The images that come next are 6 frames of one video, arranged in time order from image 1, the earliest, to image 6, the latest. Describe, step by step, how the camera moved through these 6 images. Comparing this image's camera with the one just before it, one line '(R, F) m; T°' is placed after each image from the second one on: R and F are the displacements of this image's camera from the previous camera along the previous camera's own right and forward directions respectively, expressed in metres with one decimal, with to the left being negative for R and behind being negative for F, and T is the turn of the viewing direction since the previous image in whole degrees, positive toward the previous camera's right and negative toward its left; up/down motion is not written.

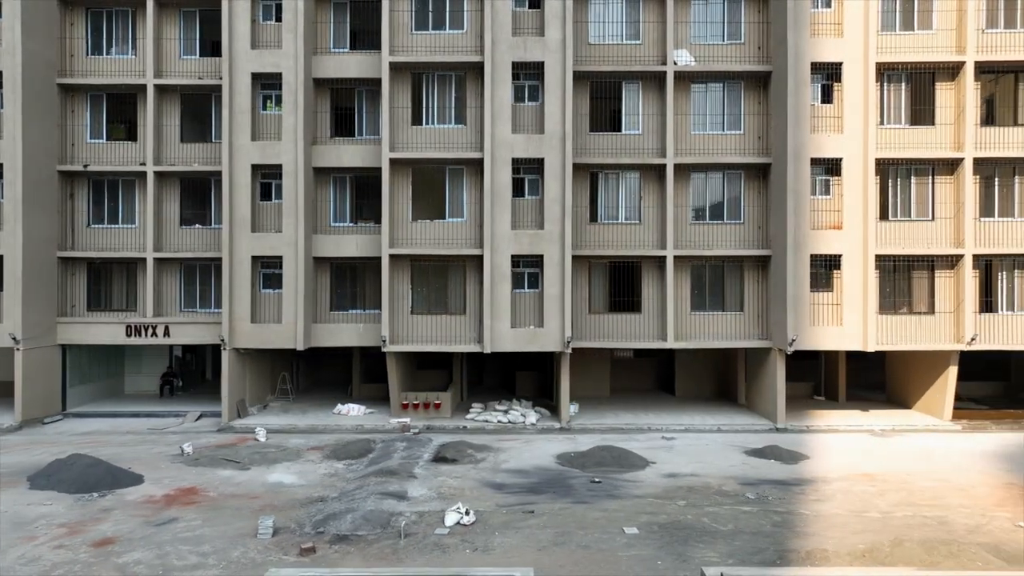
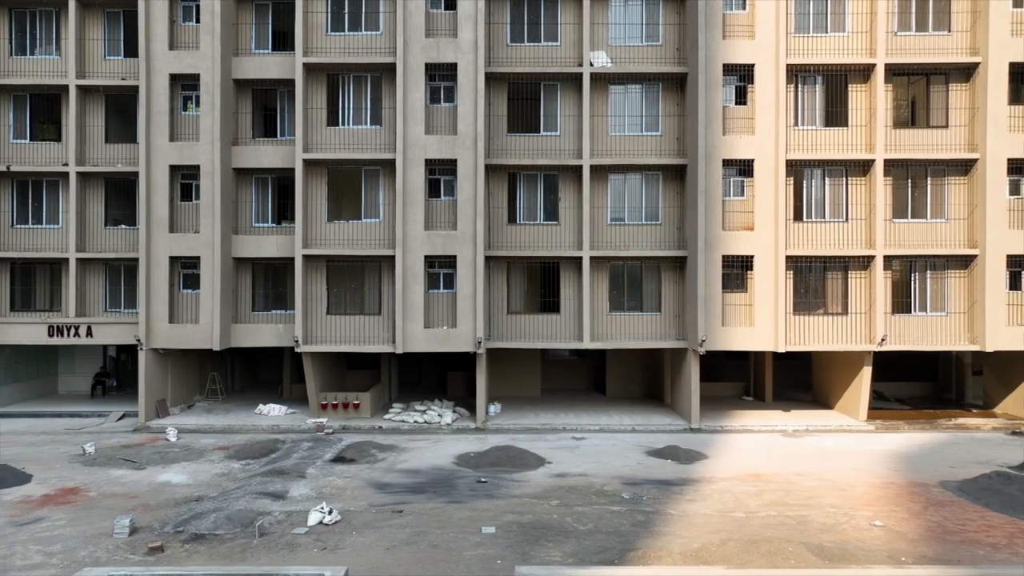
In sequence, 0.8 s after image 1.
(+1.6, -0.1) m; 0°
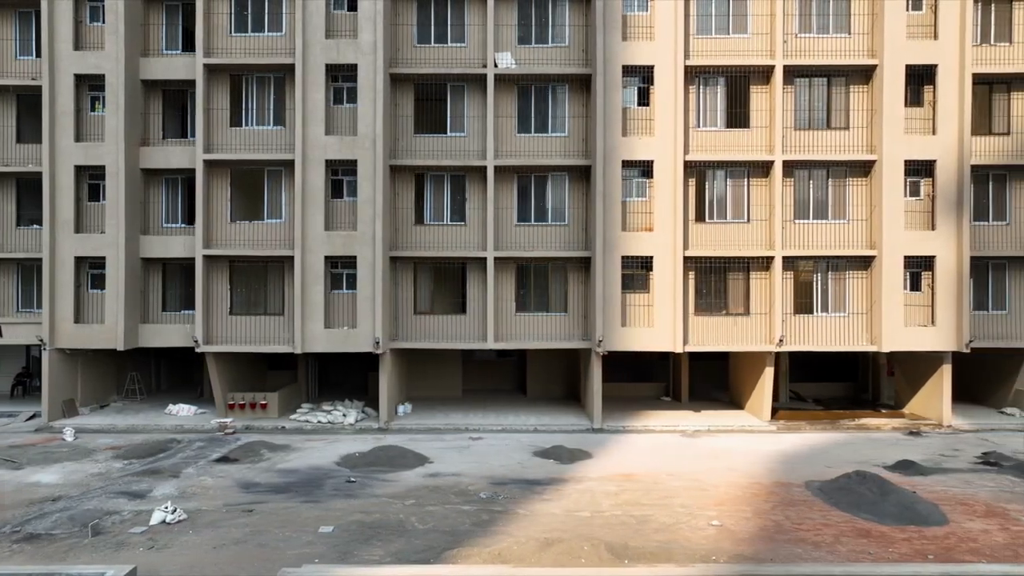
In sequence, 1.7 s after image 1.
(+1.8, -0.1) m; 0°
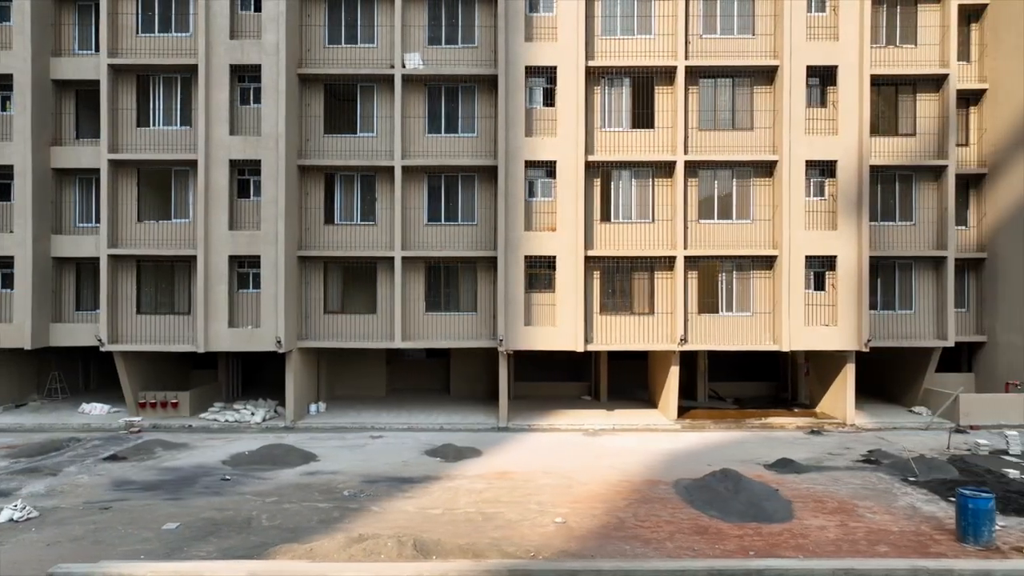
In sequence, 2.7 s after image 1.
(+1.8, -0.1) m; 0°
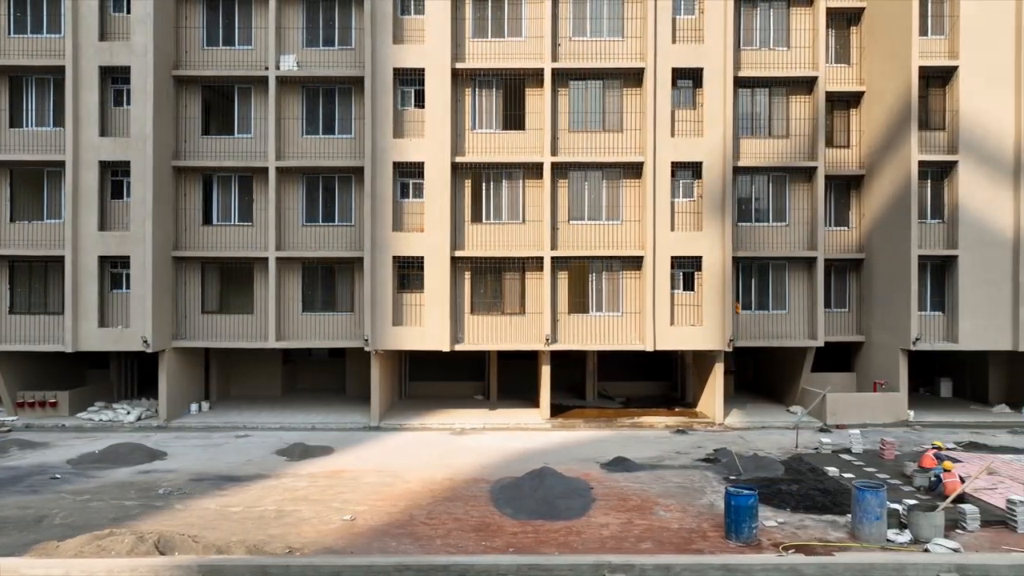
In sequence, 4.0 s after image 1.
(+2.5, -0.2) m; 0°
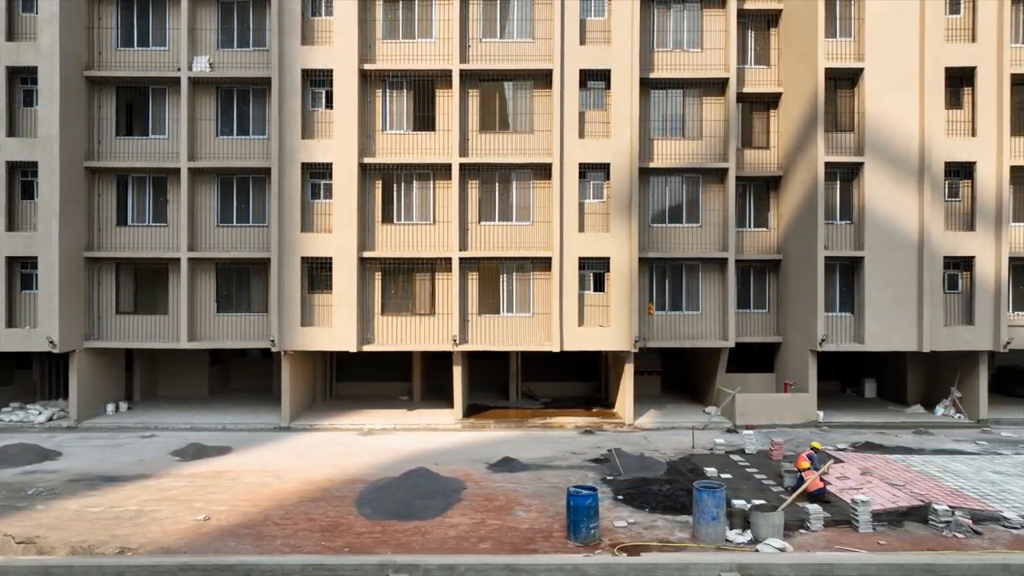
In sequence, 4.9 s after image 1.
(+1.8, 0.0) m; 0°
